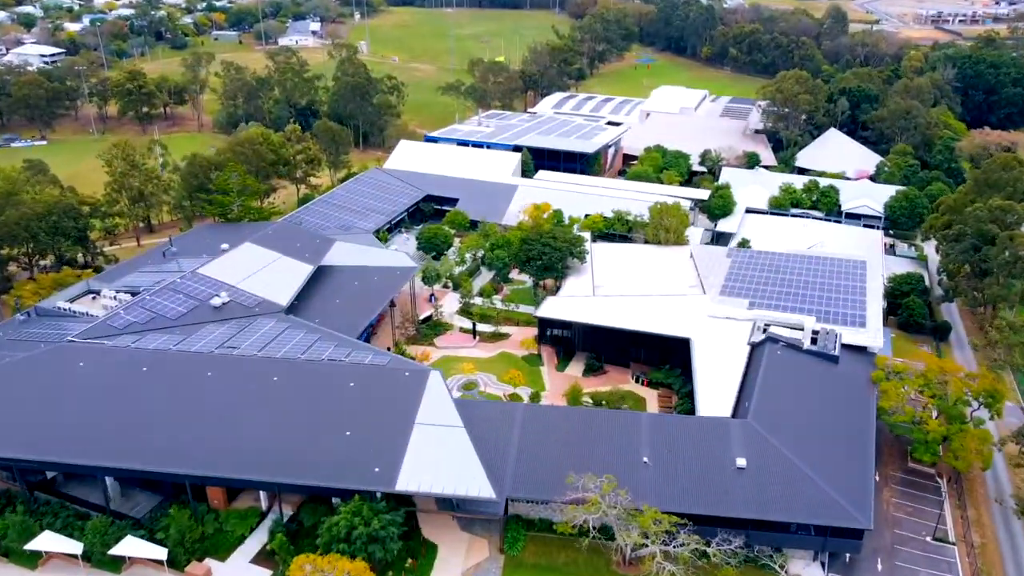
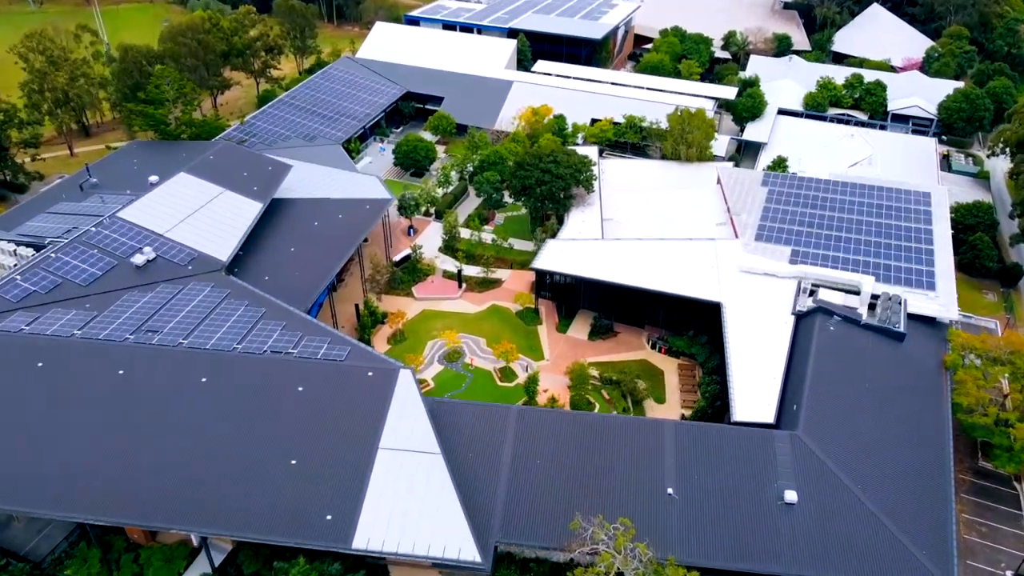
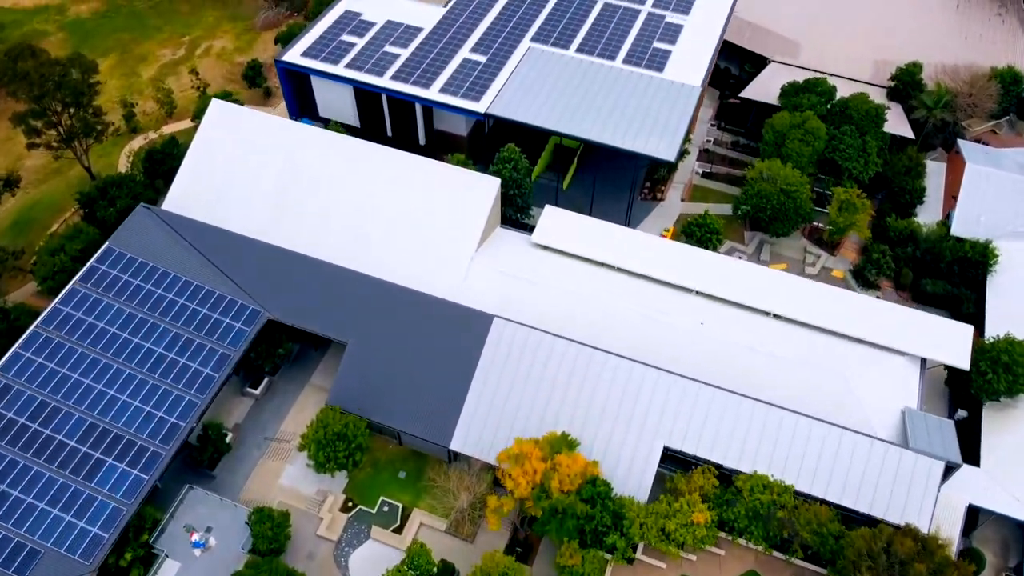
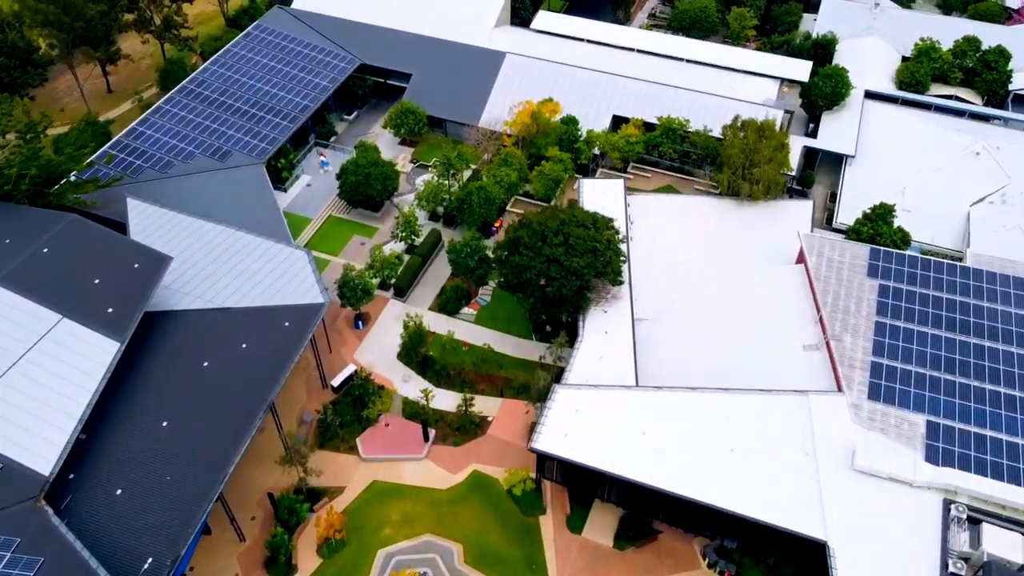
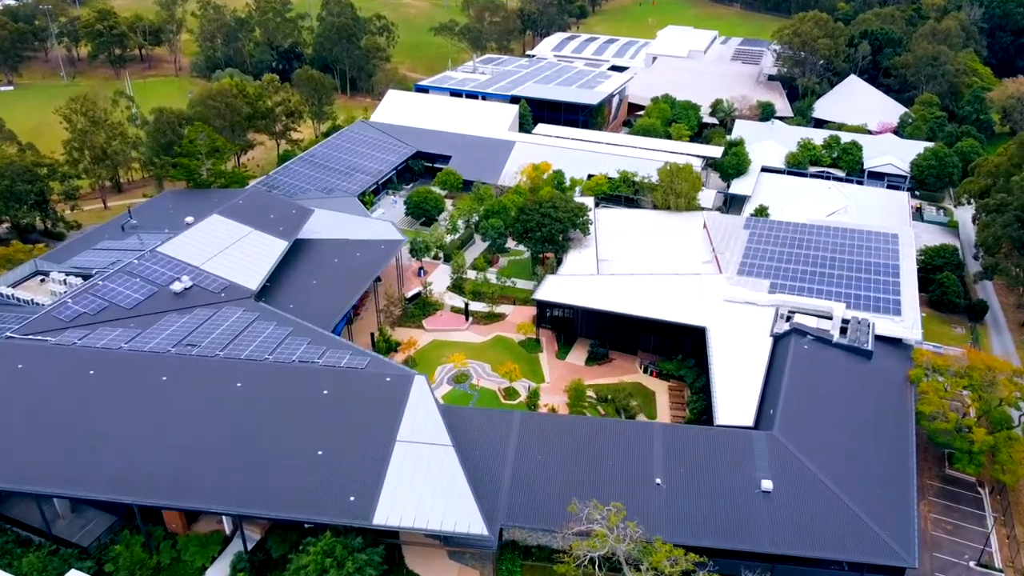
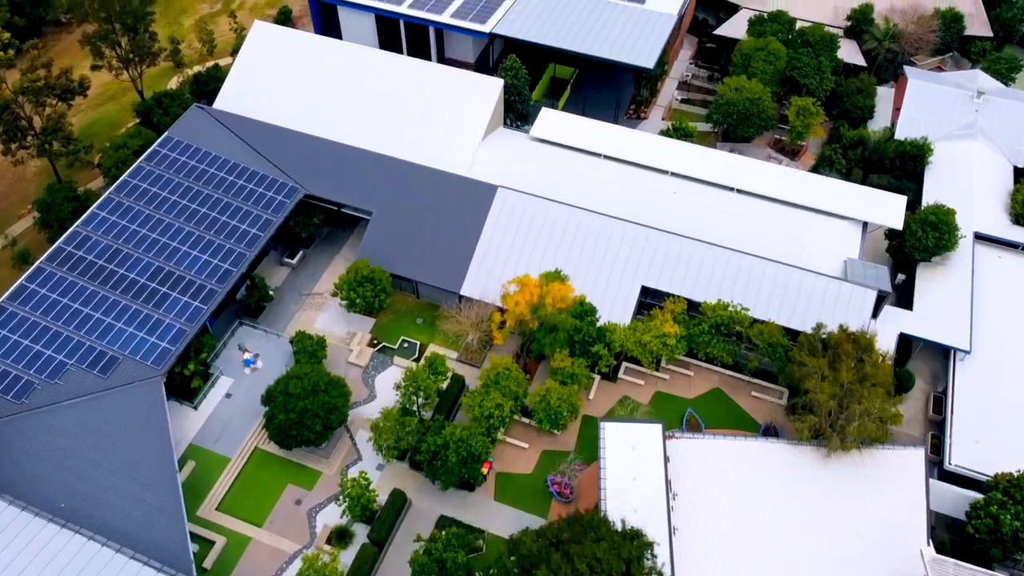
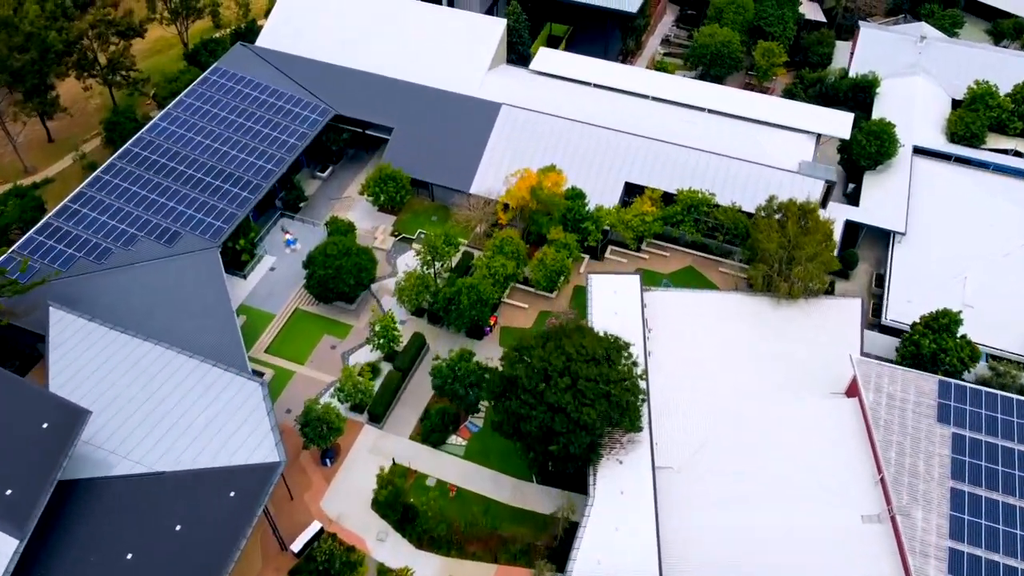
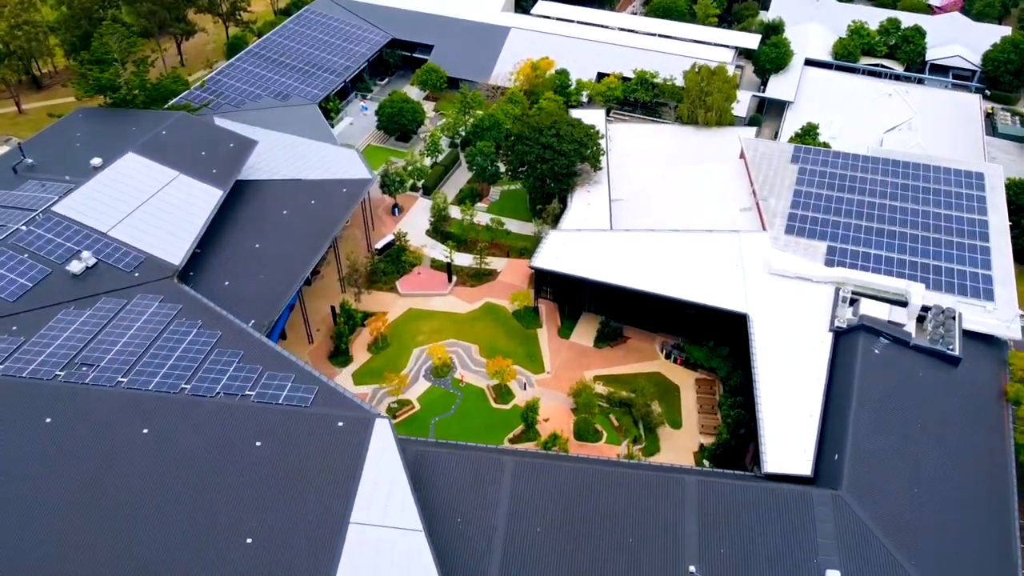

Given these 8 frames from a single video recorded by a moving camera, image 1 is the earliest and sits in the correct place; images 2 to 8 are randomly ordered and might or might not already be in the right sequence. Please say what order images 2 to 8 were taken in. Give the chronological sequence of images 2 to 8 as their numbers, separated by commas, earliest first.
5, 2, 8, 4, 7, 6, 3
